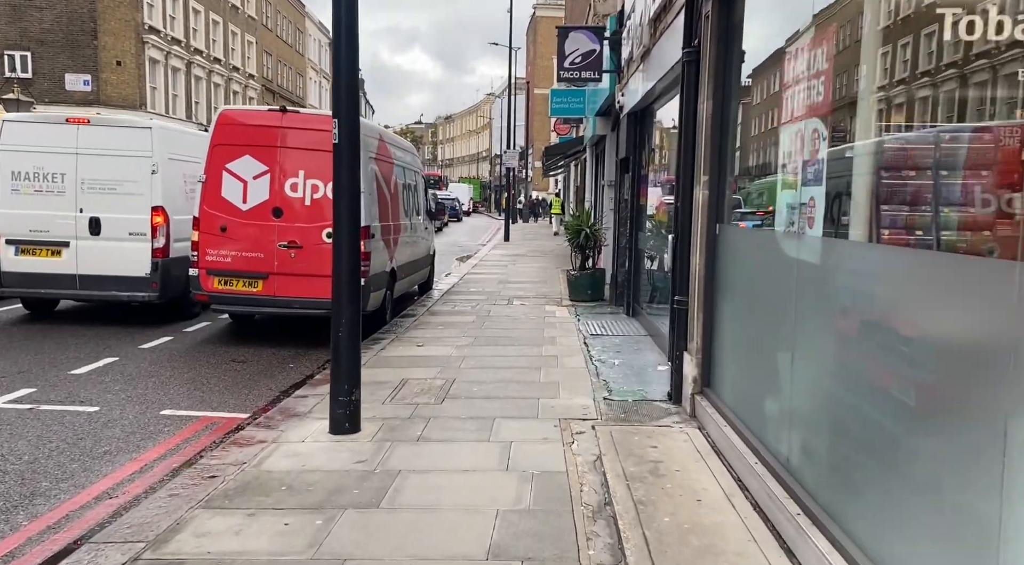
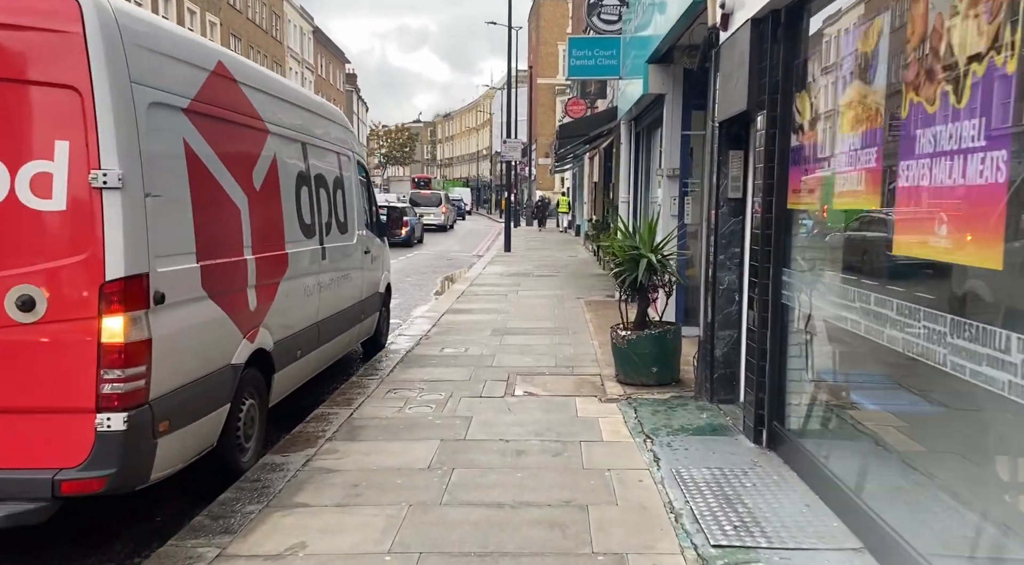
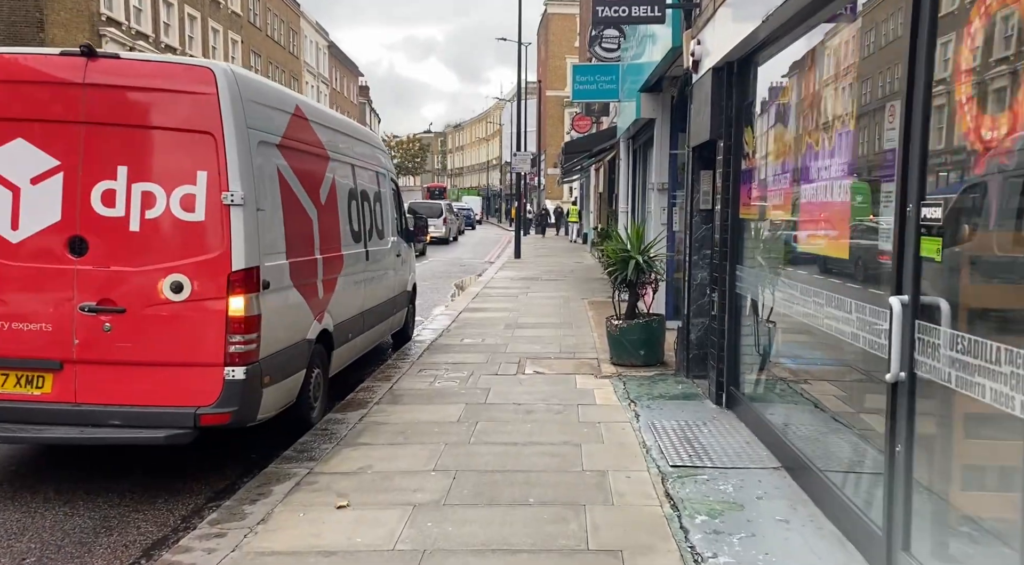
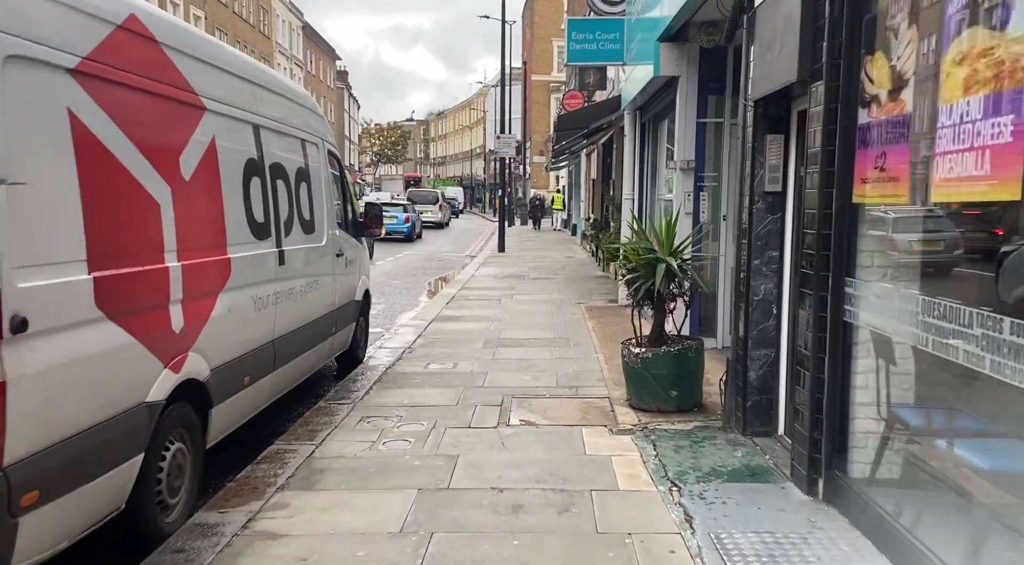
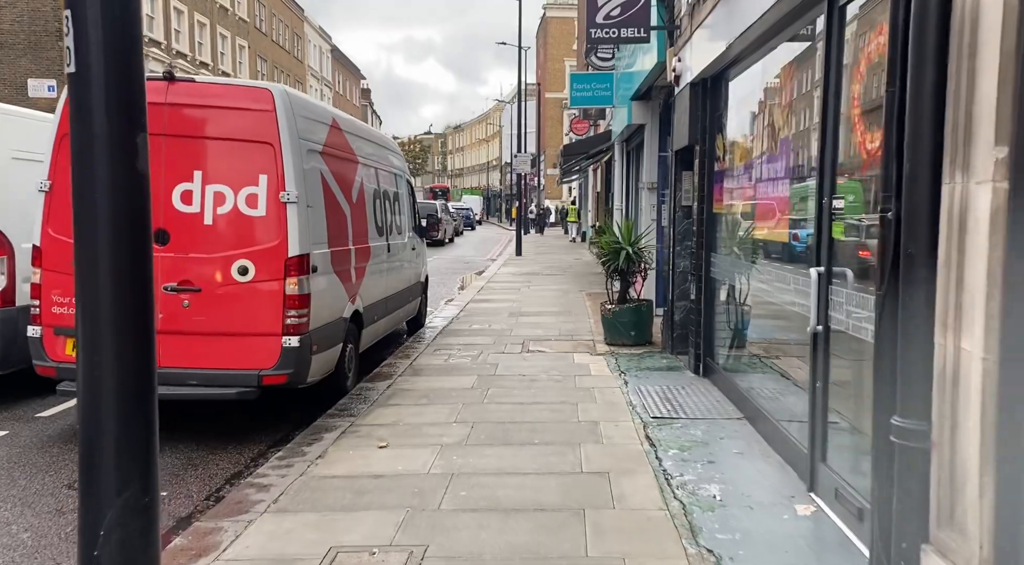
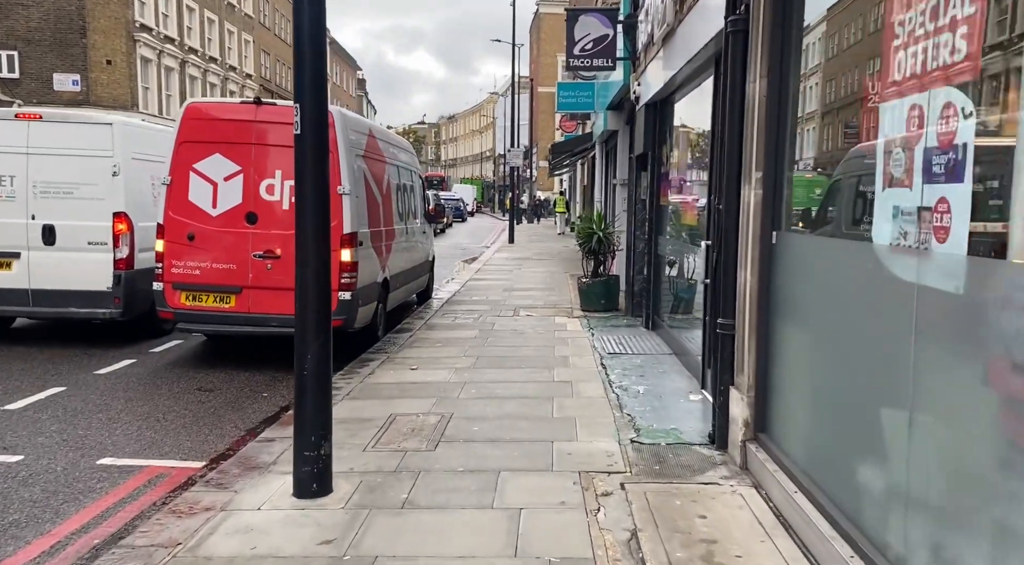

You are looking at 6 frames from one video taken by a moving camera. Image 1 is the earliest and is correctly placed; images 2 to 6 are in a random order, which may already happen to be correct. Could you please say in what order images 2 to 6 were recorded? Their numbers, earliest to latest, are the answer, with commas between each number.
6, 5, 3, 2, 4
